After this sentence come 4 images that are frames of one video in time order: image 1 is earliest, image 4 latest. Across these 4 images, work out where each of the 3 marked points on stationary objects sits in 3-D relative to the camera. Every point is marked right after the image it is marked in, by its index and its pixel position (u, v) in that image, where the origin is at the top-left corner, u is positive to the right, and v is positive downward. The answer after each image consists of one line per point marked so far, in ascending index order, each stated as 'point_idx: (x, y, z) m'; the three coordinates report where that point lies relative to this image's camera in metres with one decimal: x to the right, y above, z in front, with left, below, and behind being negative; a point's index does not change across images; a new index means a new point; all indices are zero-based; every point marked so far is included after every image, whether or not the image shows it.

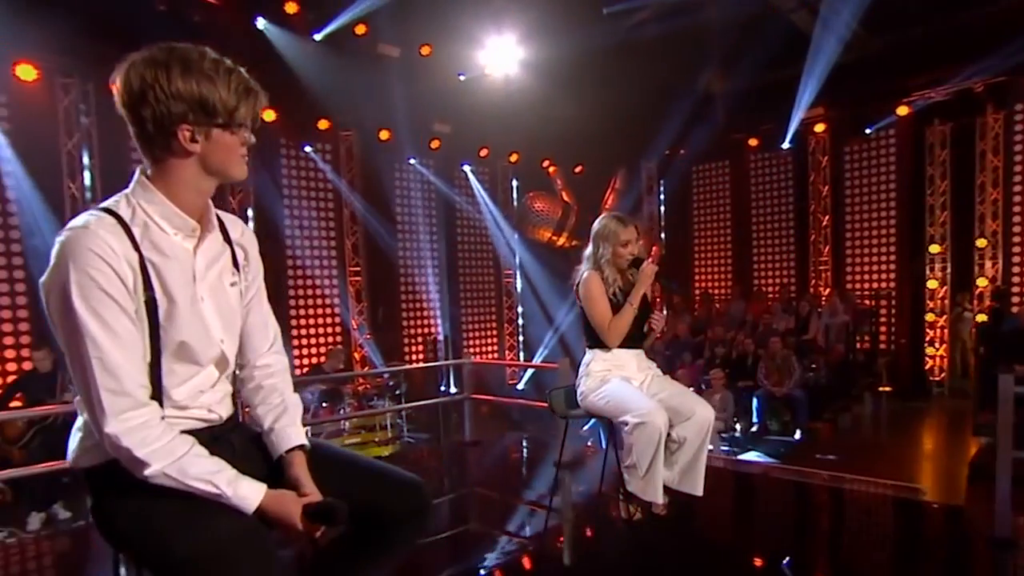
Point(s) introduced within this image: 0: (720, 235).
0: (+3.2, +0.8, +10.4) m
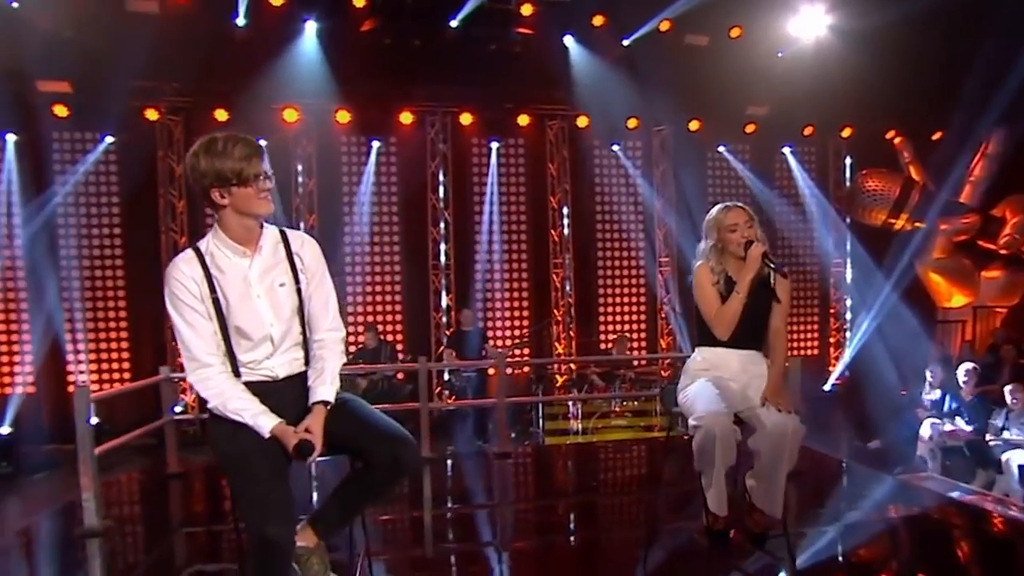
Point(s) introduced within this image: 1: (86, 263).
0: (+7.3, +0.9, +7.4) m
1: (-5.3, +0.3, +8.1) m
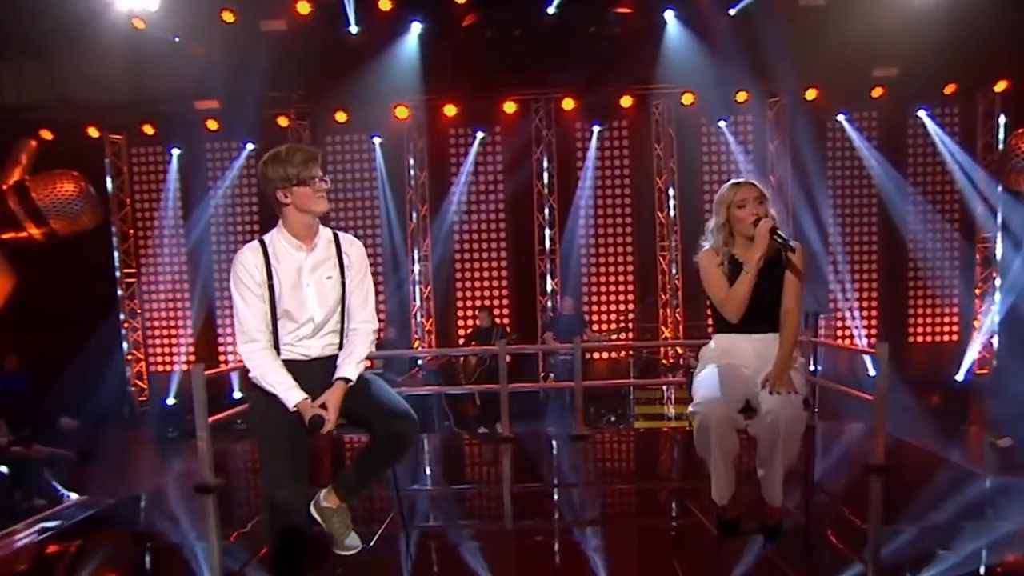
0: (+8.2, +1.2, +5.7) m
1: (-3.9, +0.5, +9.2) m
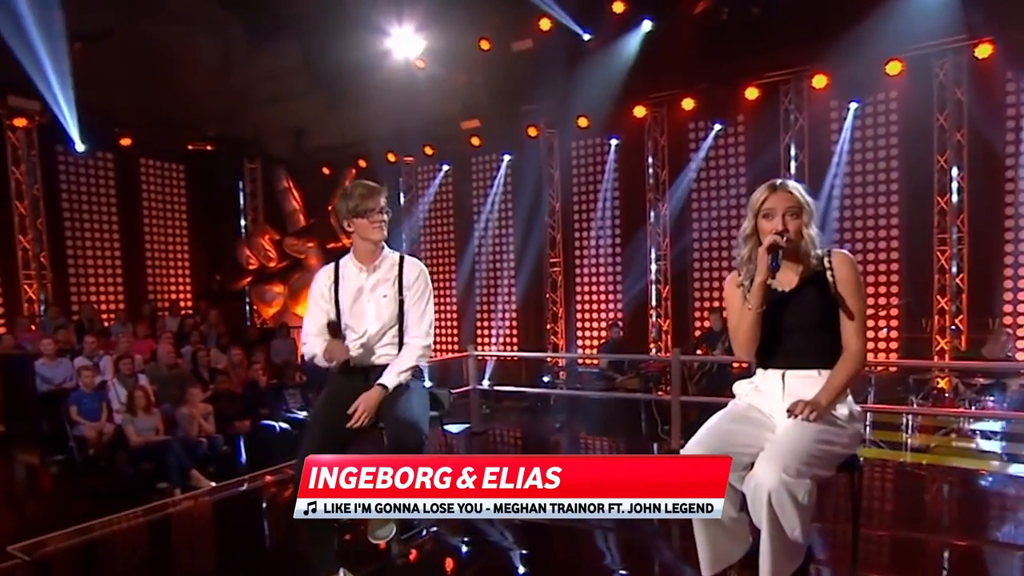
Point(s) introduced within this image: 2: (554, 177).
0: (+8.7, +1.1, +1.5) m
1: (-0.3, +0.5, +10.3) m
2: (+0.6, +1.6, +9.7) m
